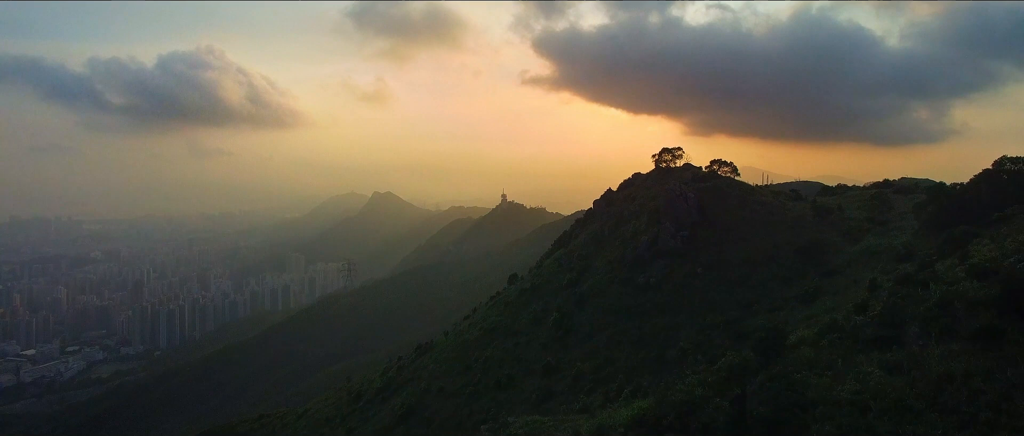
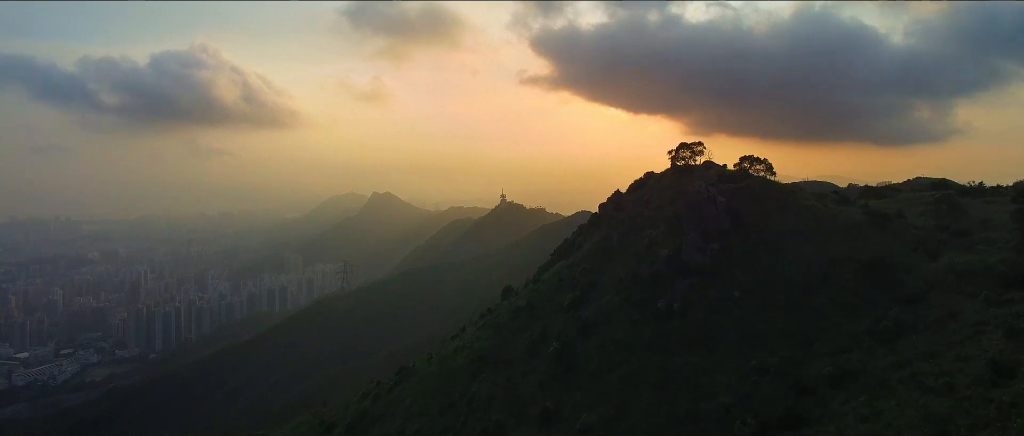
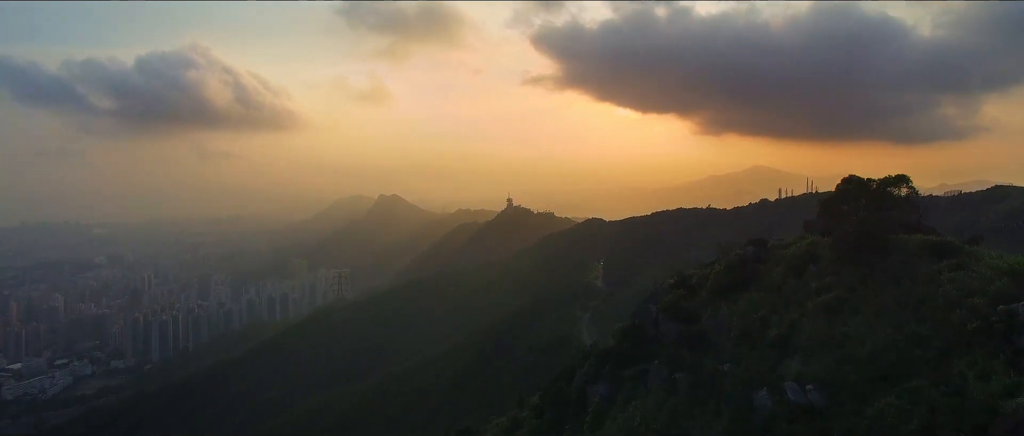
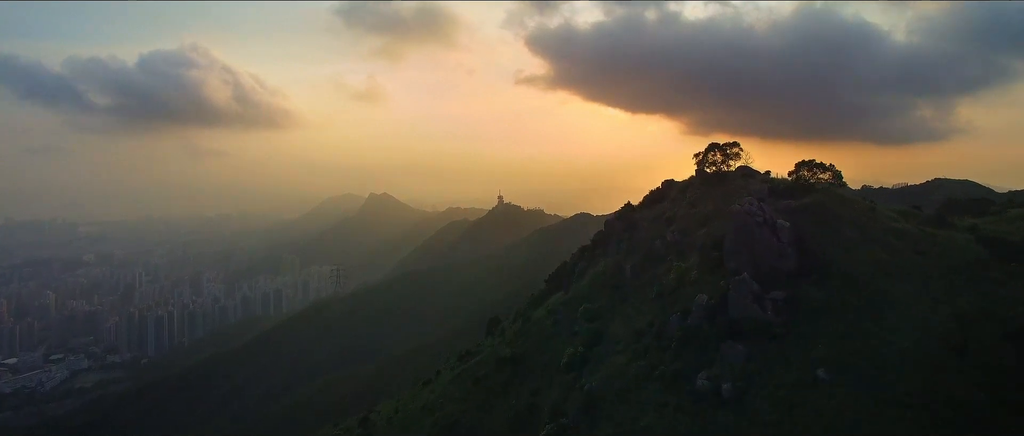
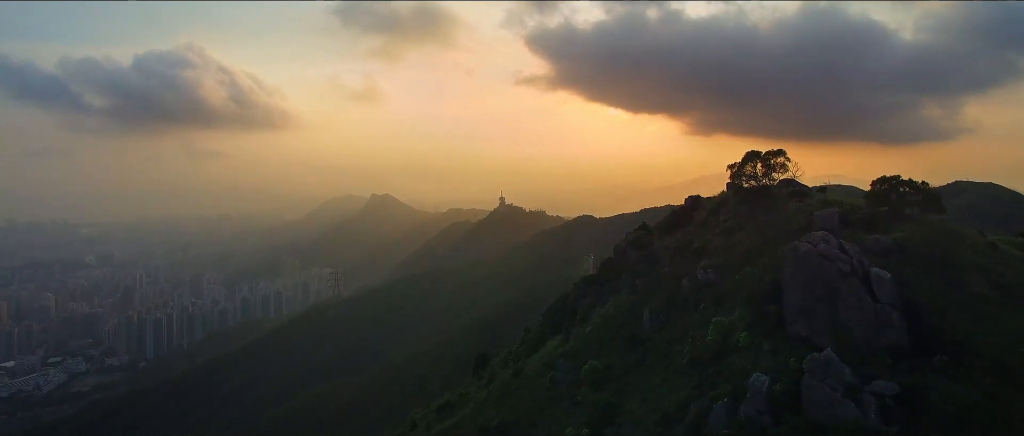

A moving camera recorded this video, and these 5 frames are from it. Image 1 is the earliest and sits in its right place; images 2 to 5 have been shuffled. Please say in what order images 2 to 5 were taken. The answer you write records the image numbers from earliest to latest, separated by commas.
2, 4, 5, 3
